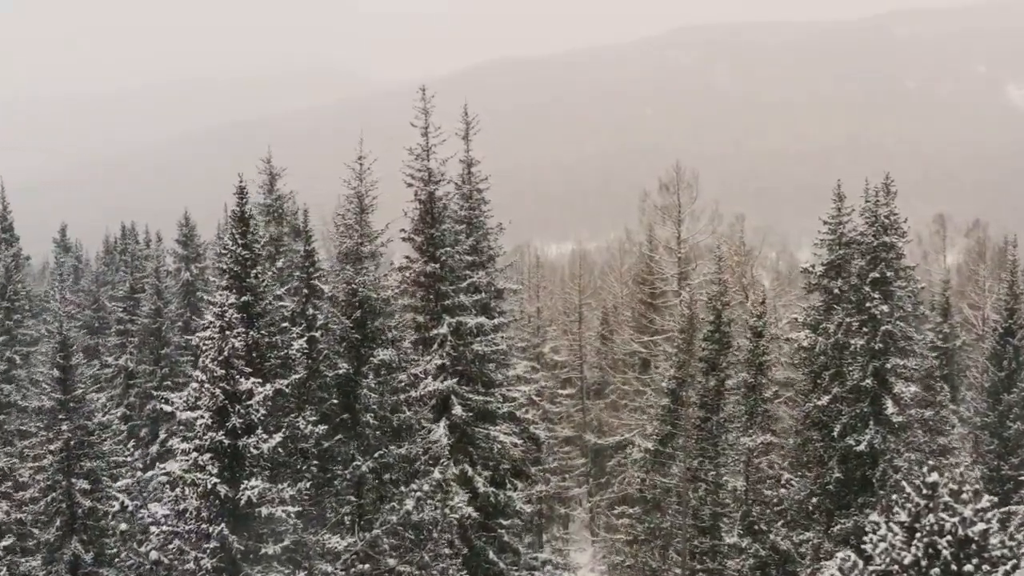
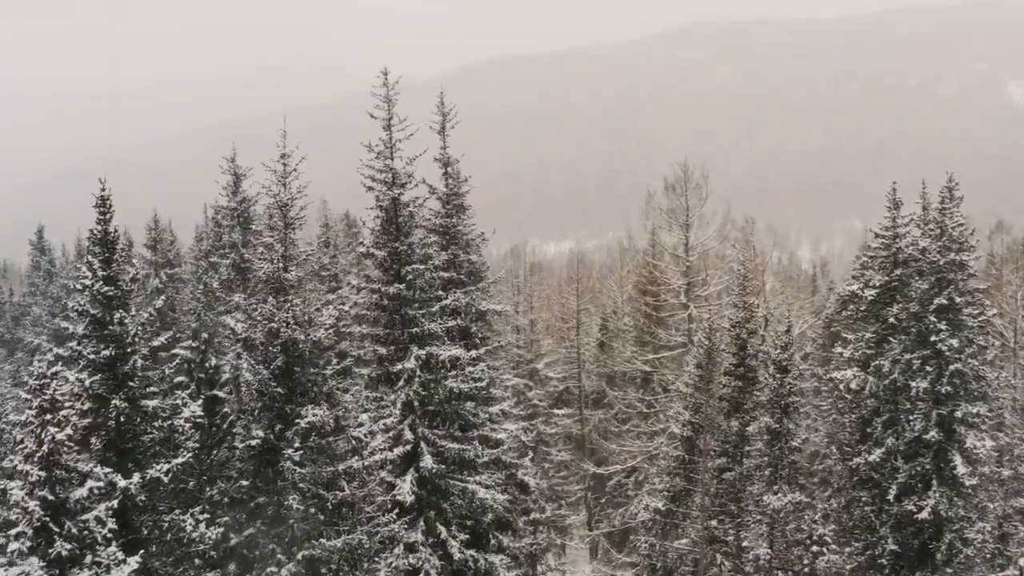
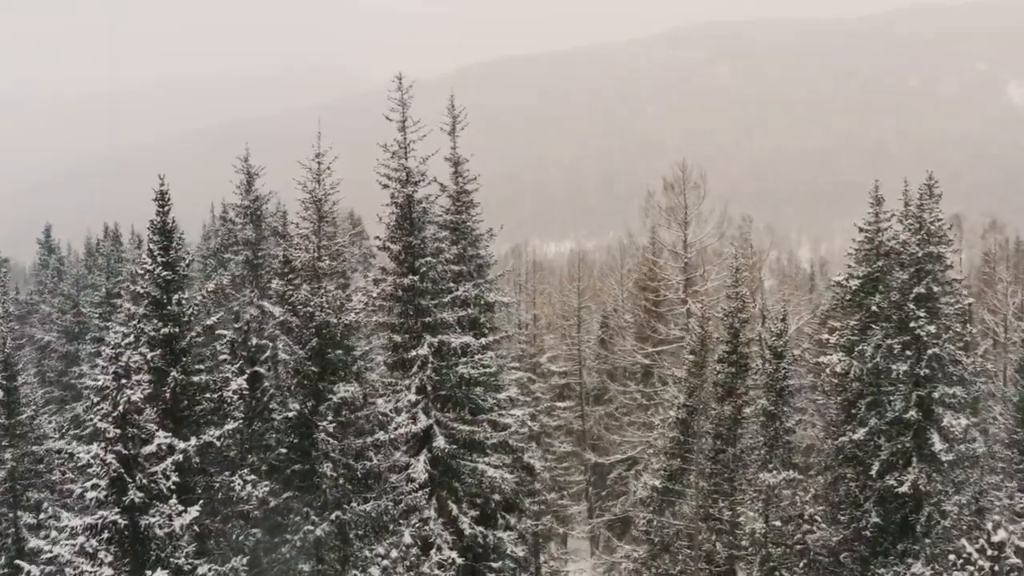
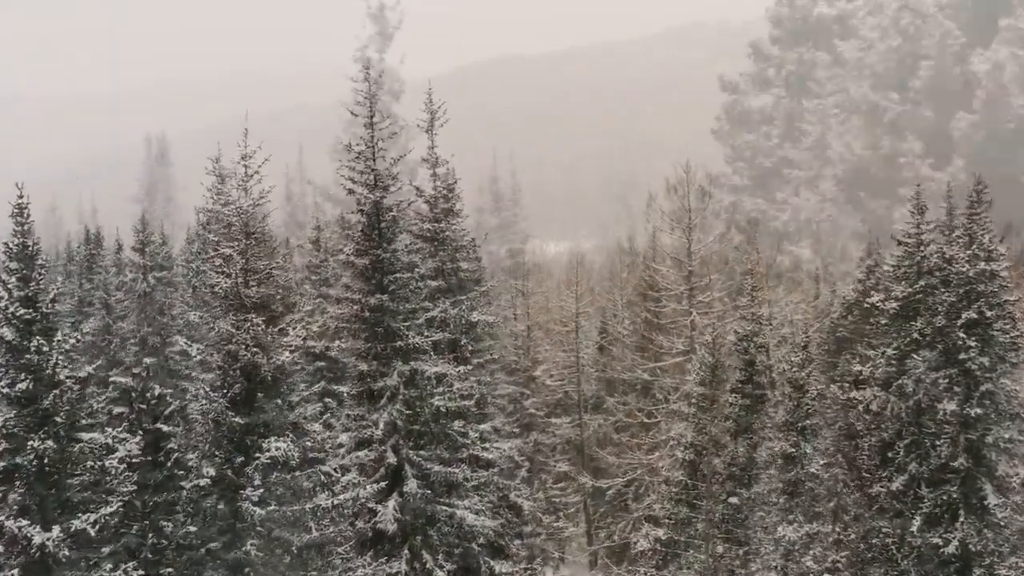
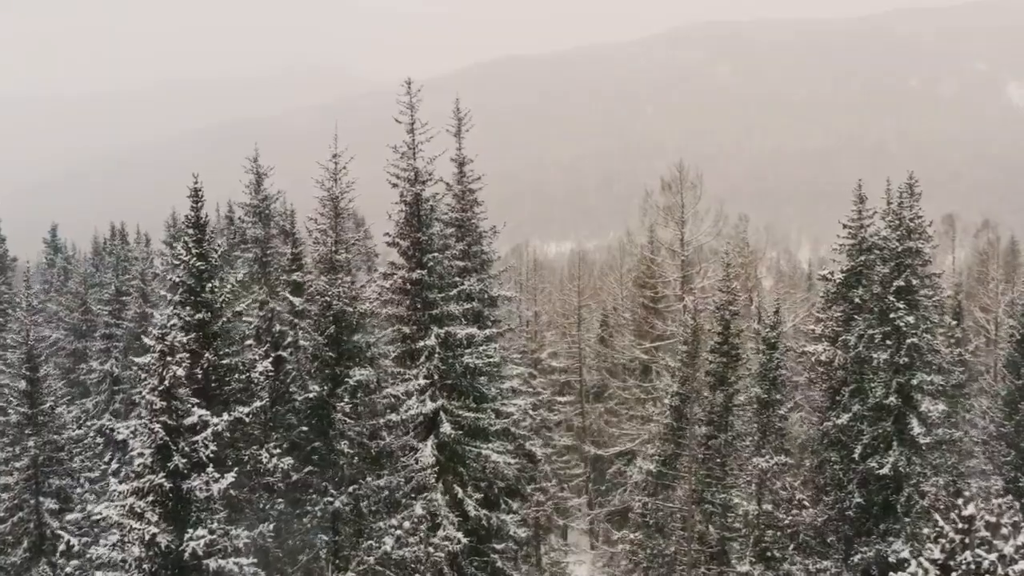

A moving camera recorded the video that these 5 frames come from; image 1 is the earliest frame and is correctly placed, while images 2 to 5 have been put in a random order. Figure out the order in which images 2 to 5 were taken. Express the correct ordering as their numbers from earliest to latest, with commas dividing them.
5, 3, 2, 4
